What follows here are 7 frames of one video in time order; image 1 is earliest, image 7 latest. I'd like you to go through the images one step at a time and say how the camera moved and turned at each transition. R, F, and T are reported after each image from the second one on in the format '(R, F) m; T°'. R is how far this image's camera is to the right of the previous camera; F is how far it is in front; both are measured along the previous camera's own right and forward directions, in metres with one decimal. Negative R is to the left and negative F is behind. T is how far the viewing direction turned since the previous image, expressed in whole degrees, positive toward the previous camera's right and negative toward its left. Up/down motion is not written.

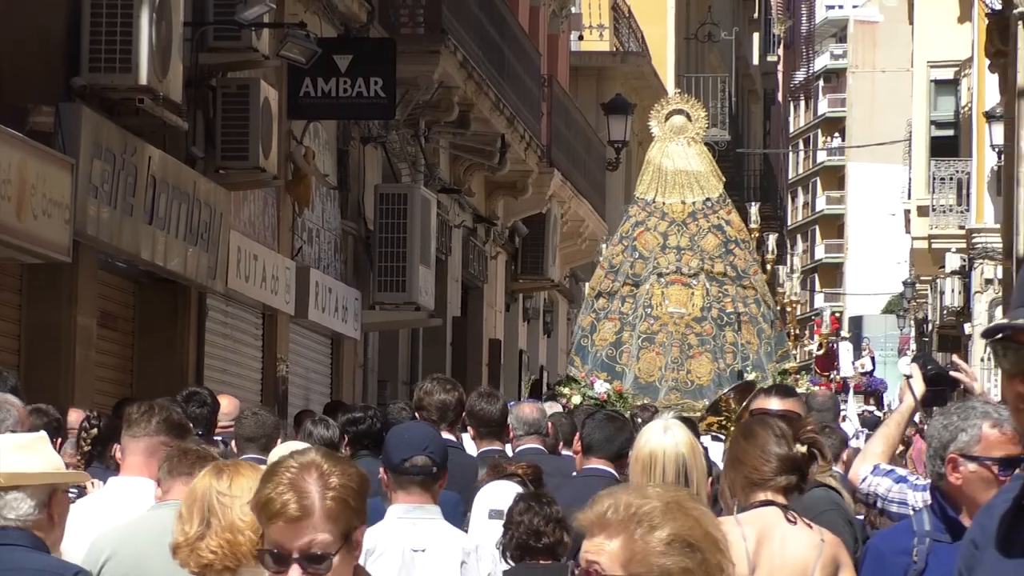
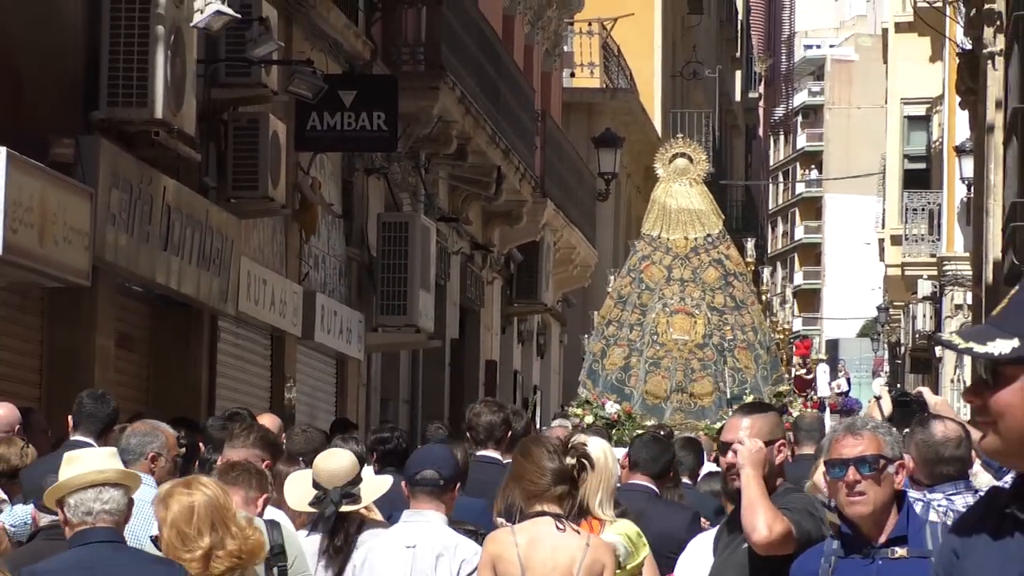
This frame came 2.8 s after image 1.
(0.0, -0.7) m; 0°
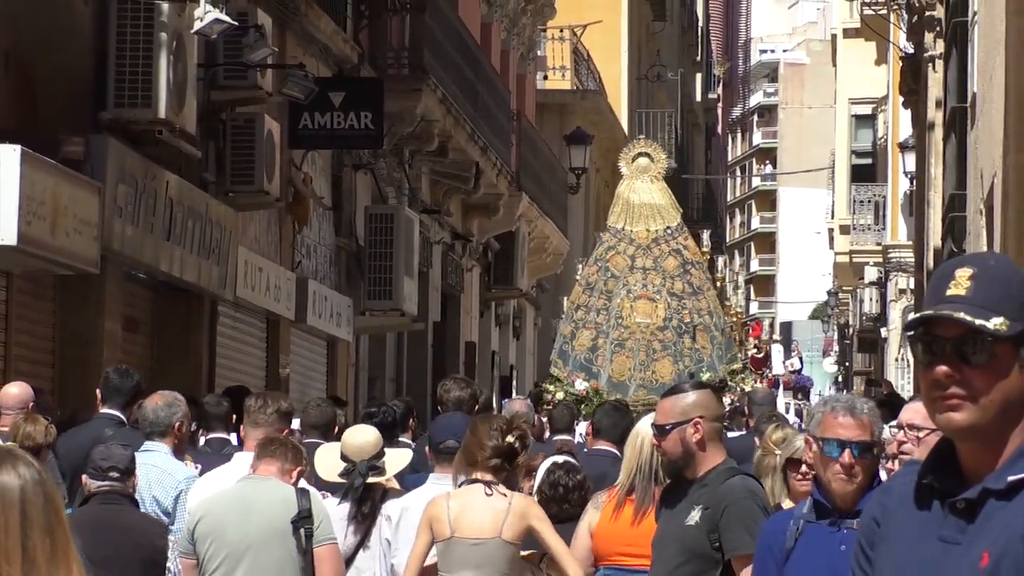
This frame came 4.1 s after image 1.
(0.0, -1.1) m; +1°
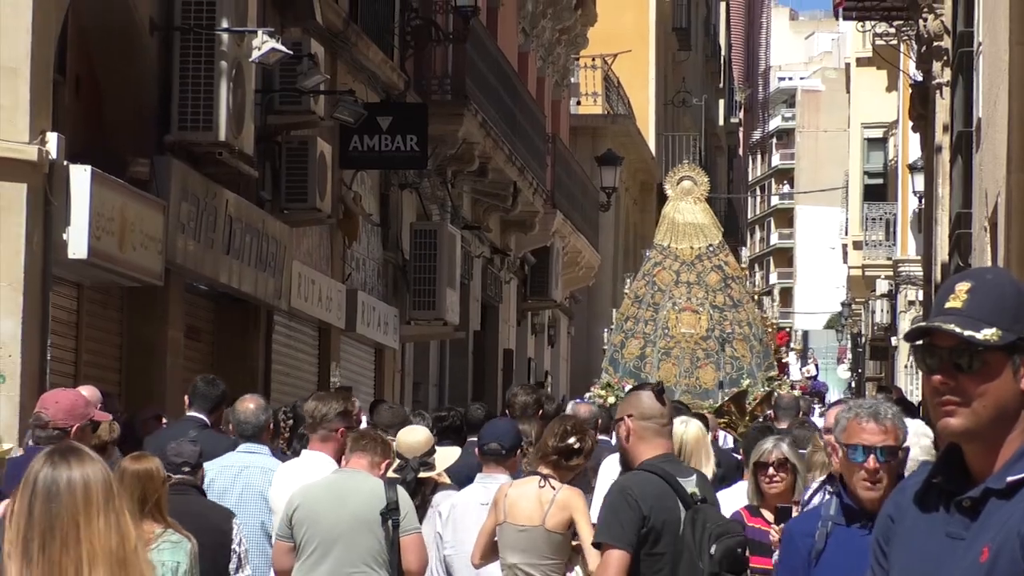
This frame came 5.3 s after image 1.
(-0.1, -1.1) m; -1°
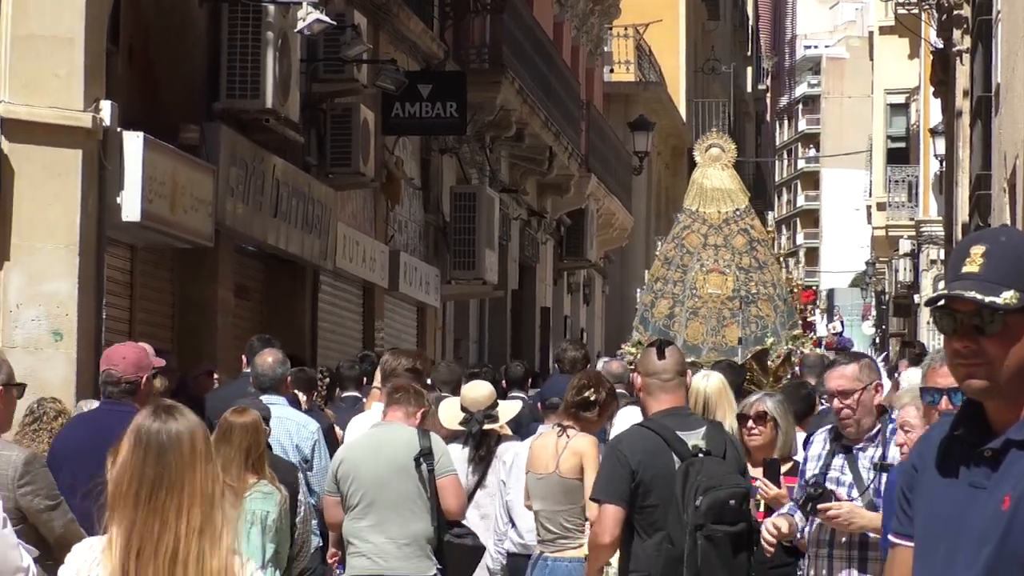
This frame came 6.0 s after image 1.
(-0.2, -0.6) m; 0°
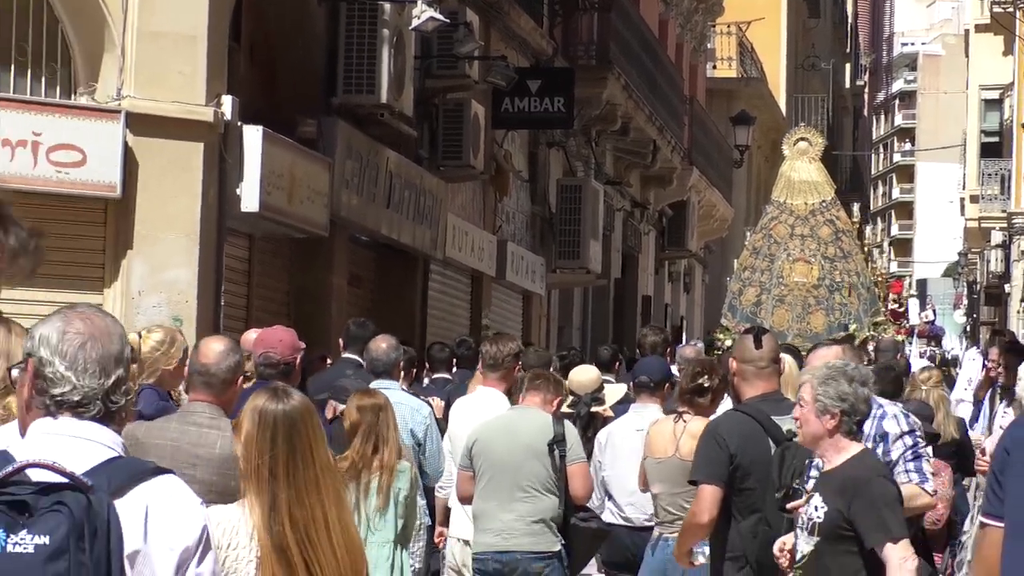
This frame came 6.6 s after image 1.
(-0.3, -0.6) m; -2°
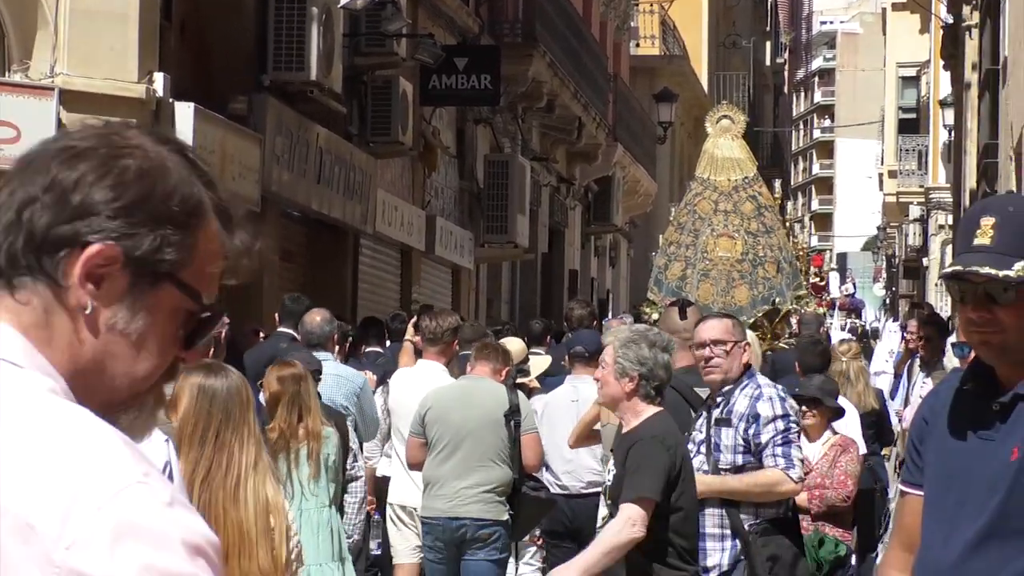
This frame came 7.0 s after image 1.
(+0.2, -0.3) m; +1°
